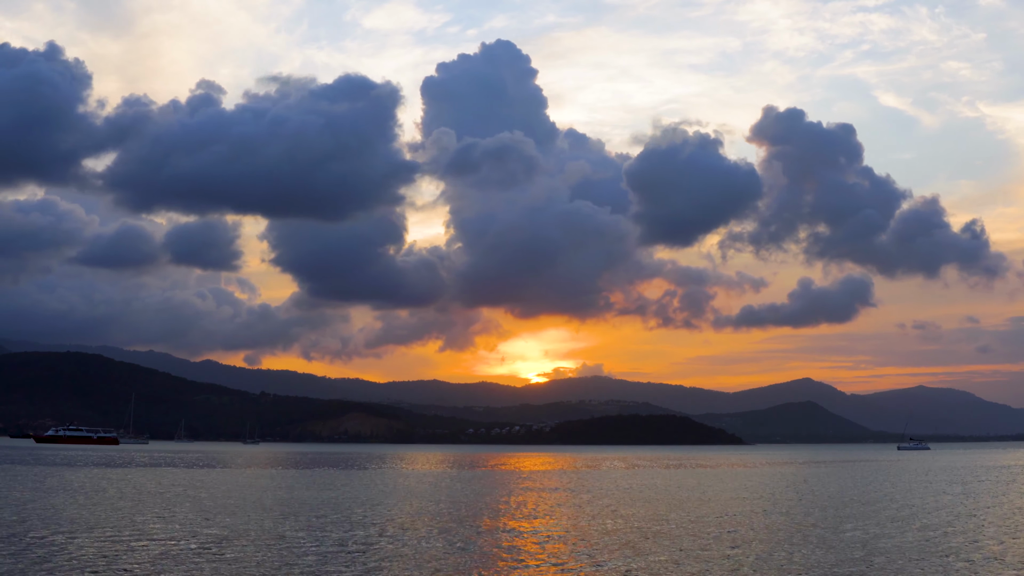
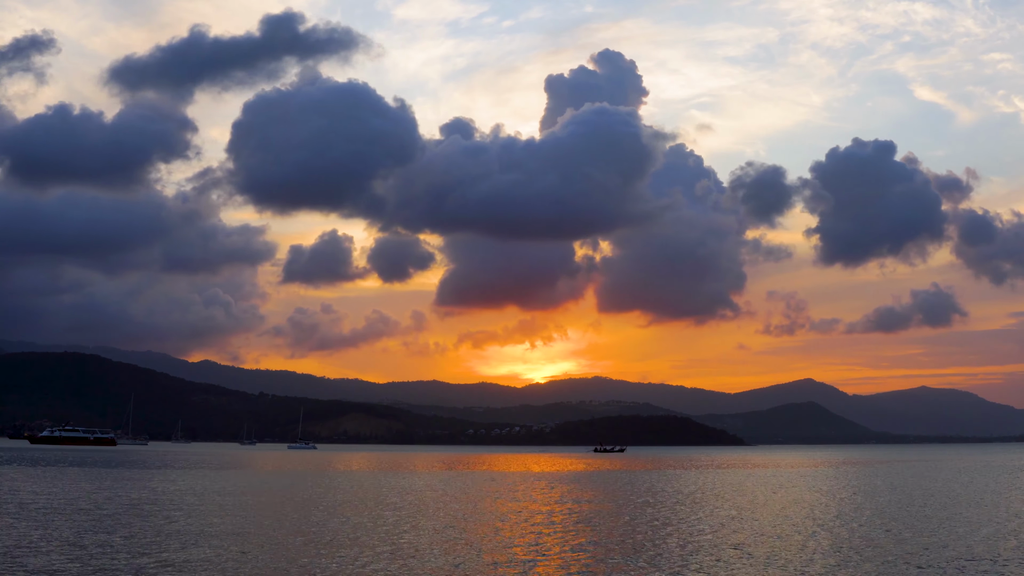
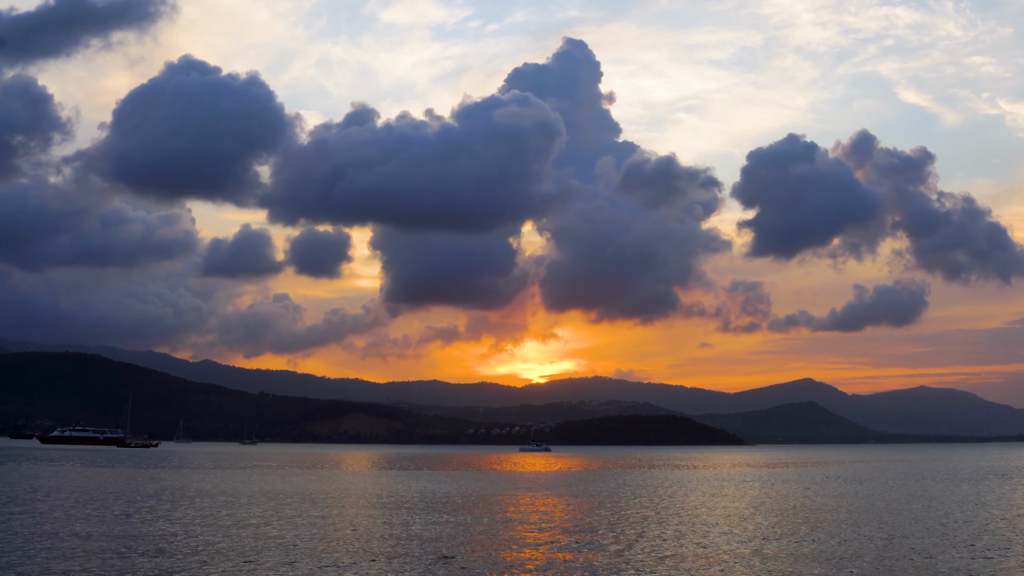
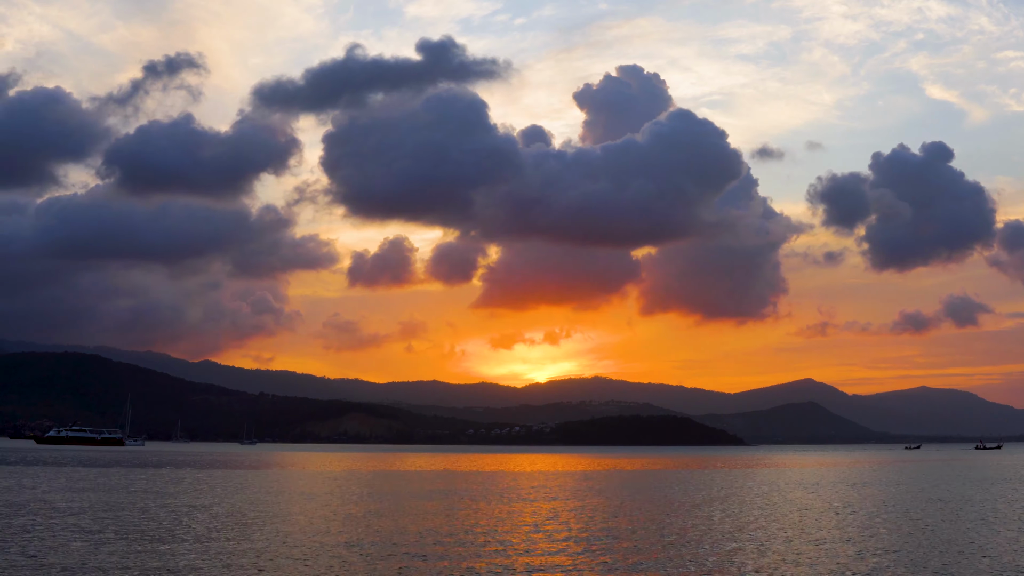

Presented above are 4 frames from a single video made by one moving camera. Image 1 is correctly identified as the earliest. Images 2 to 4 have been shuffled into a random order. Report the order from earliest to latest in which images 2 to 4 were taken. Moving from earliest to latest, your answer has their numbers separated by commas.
3, 2, 4
